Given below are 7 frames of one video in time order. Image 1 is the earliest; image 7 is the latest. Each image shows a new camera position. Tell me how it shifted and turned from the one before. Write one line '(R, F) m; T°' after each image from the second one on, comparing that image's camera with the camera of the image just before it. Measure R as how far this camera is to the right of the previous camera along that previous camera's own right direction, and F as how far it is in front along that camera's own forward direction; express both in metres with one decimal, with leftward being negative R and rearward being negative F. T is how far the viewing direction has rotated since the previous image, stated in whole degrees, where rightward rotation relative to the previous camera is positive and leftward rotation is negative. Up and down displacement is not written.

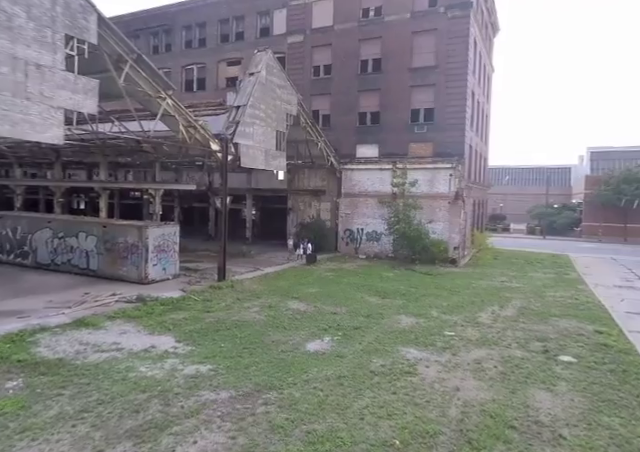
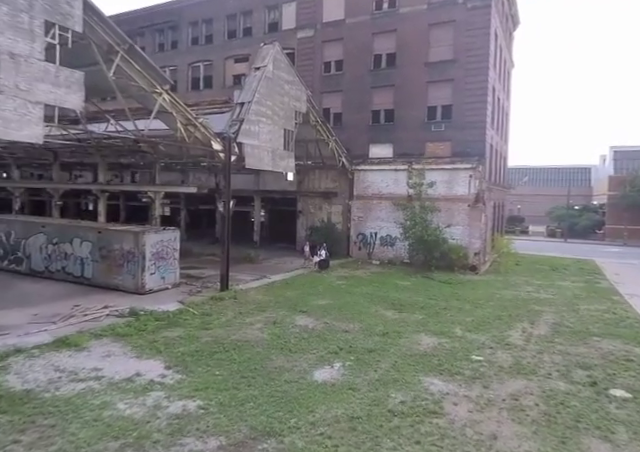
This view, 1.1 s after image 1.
(0.0, +1.2) m; -2°
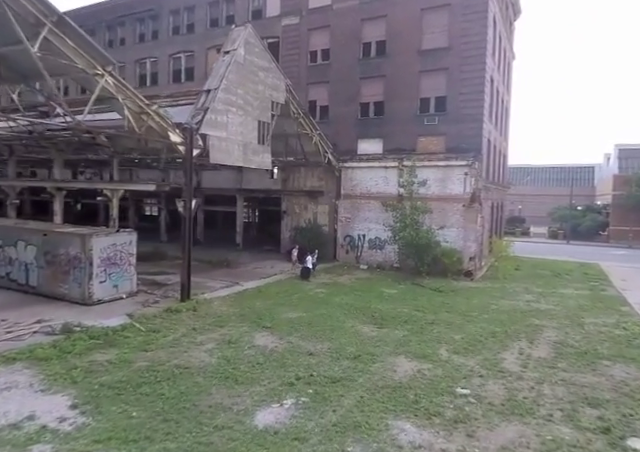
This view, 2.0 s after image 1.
(+0.8, +1.6) m; 0°
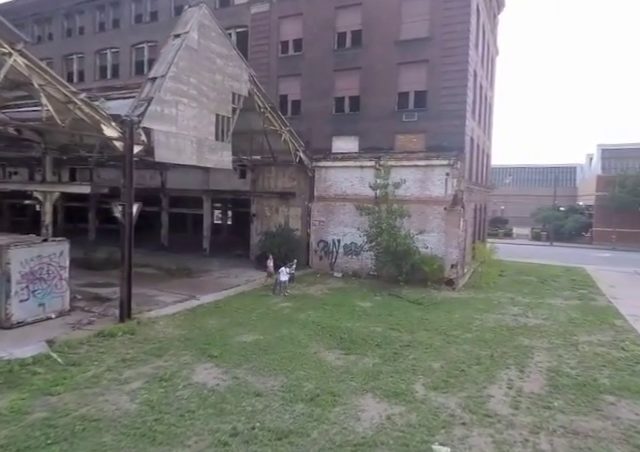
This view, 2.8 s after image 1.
(+0.6, +1.6) m; +2°
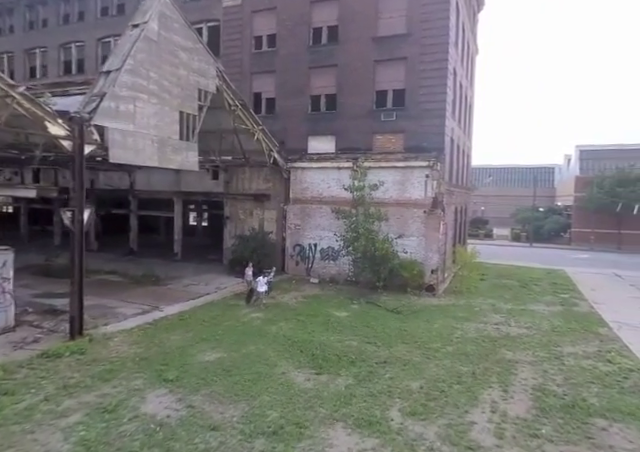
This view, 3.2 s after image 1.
(+0.3, +0.8) m; +2°
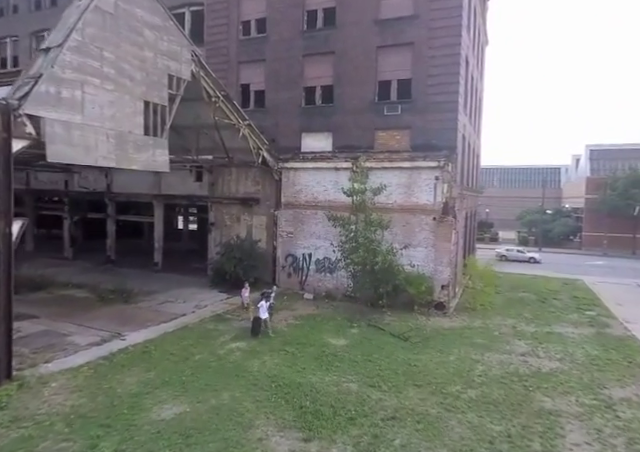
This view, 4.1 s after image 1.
(+0.2, +2.0) m; 0°
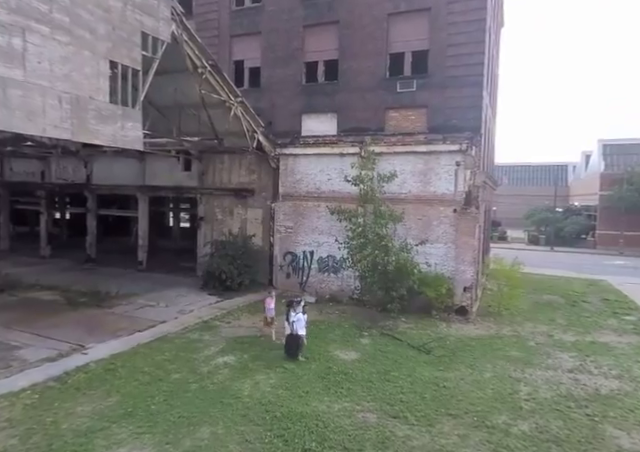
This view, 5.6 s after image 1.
(-0.1, +1.9) m; 0°
